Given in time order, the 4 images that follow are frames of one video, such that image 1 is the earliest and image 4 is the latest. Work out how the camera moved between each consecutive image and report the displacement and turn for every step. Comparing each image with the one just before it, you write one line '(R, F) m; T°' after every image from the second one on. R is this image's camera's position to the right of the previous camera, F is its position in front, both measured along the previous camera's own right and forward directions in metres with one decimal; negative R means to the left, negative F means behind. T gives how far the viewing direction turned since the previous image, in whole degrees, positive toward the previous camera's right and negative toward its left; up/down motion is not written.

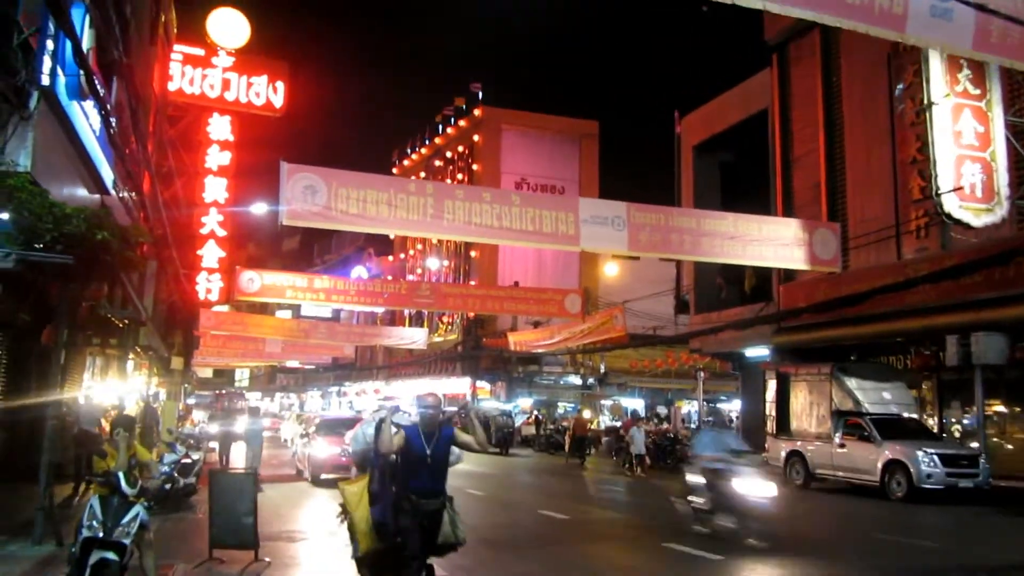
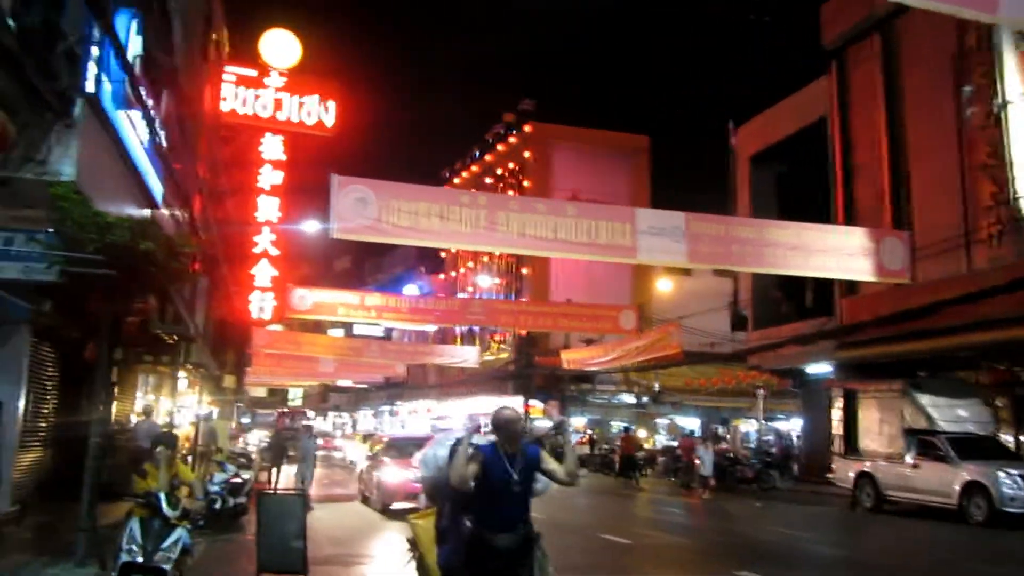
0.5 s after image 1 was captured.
(-0.1, +0.4) m; -3°
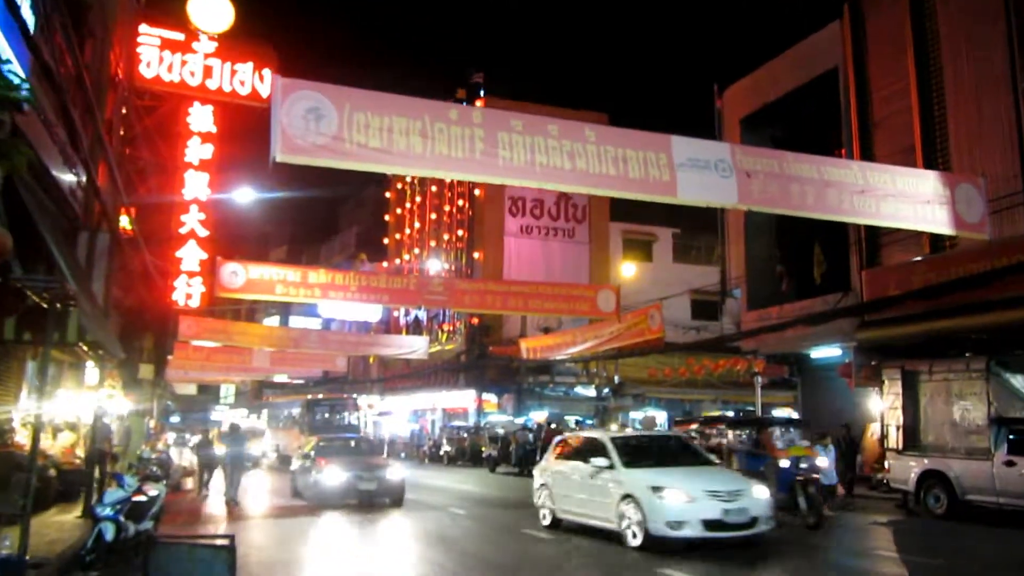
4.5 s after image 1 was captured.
(-0.7, +3.2) m; +4°
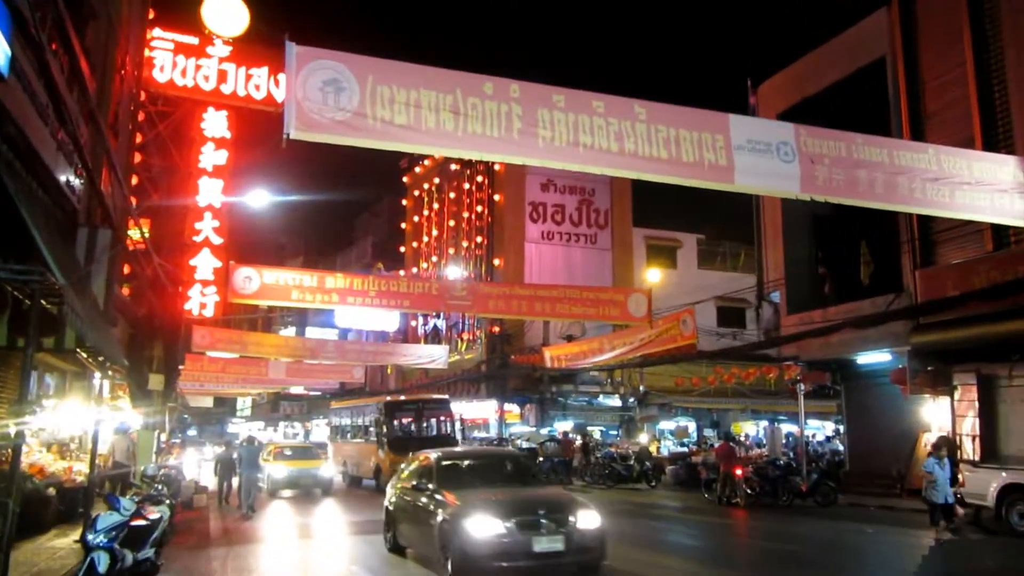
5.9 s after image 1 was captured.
(-0.2, +1.0) m; -1°
